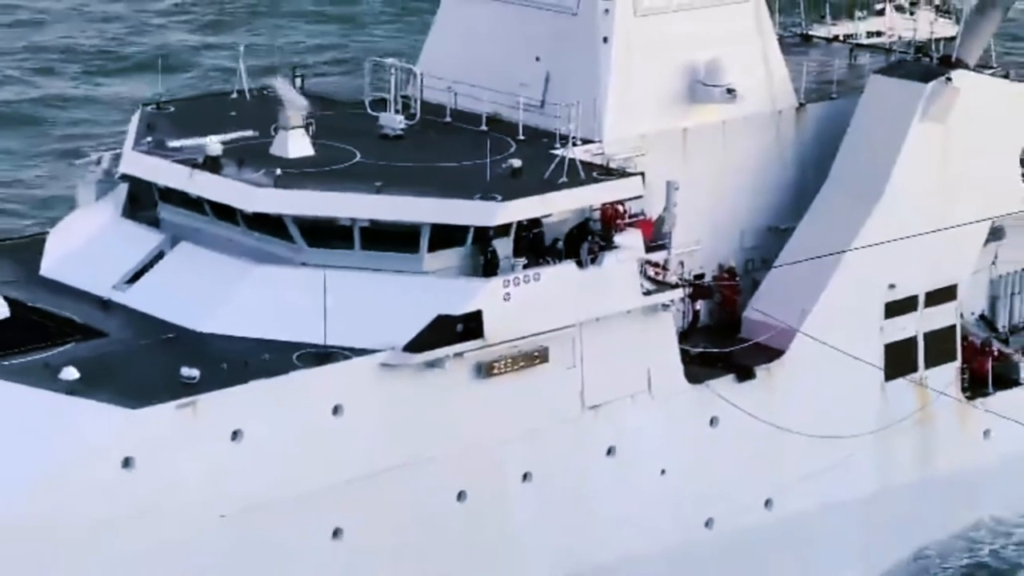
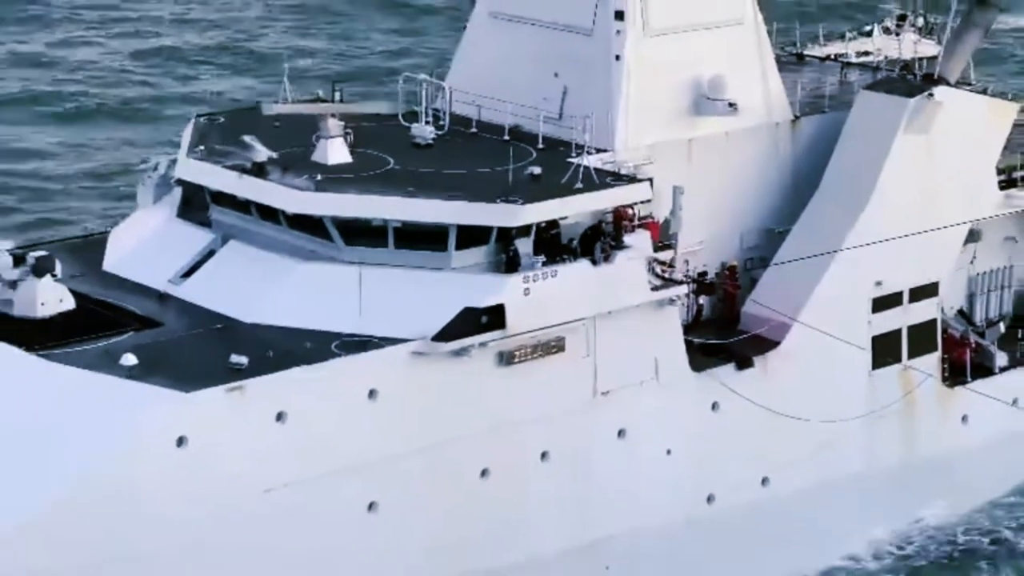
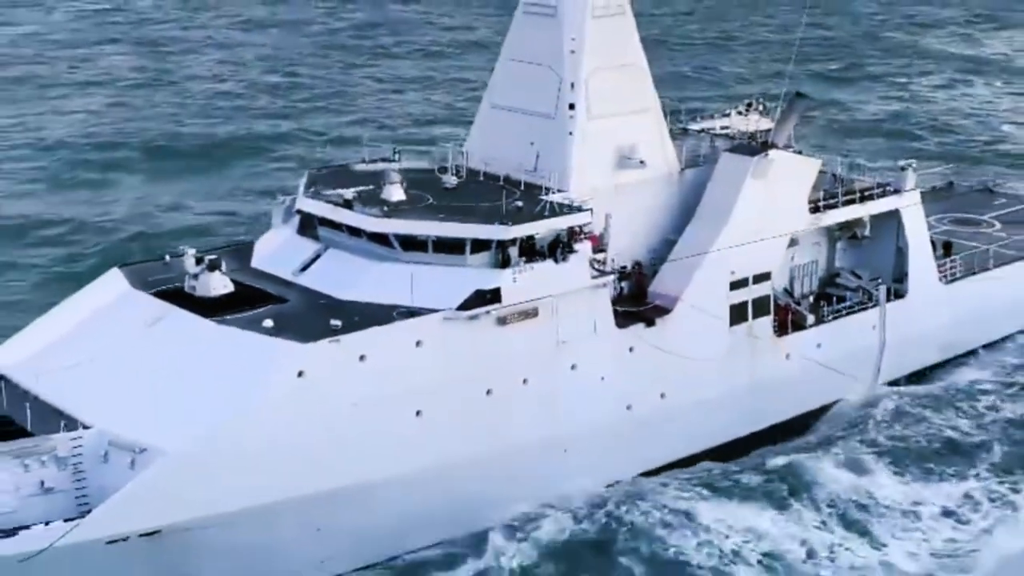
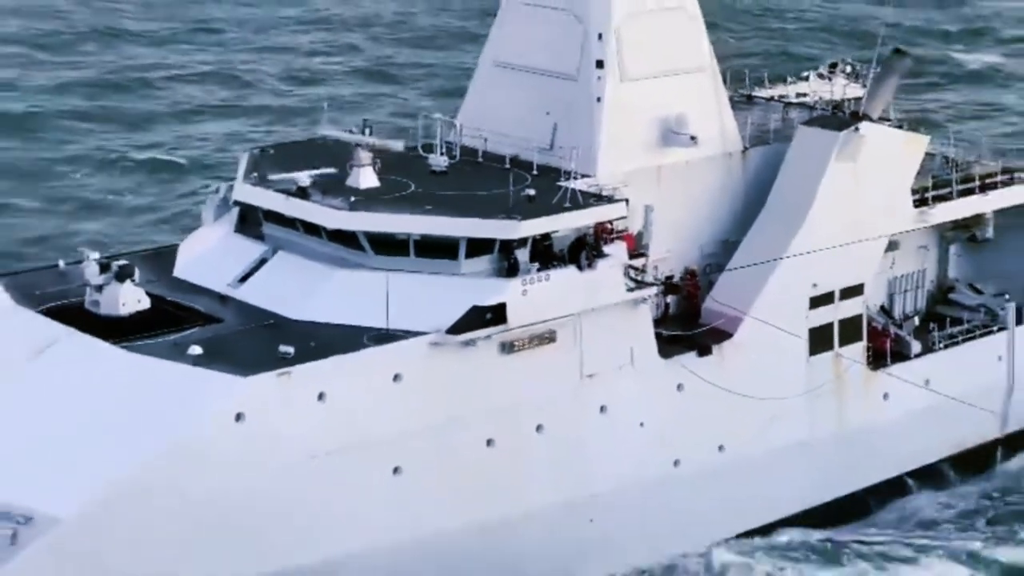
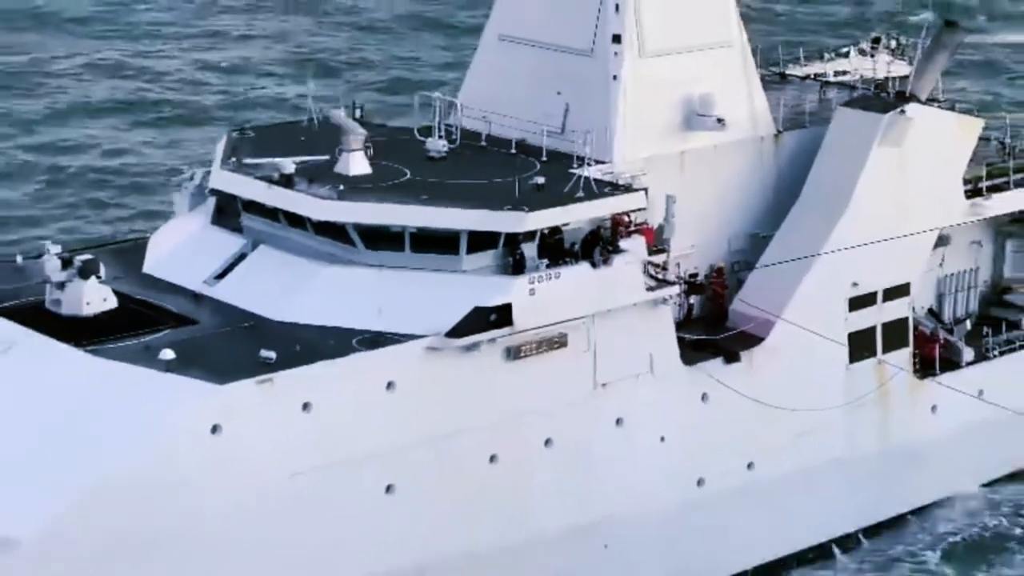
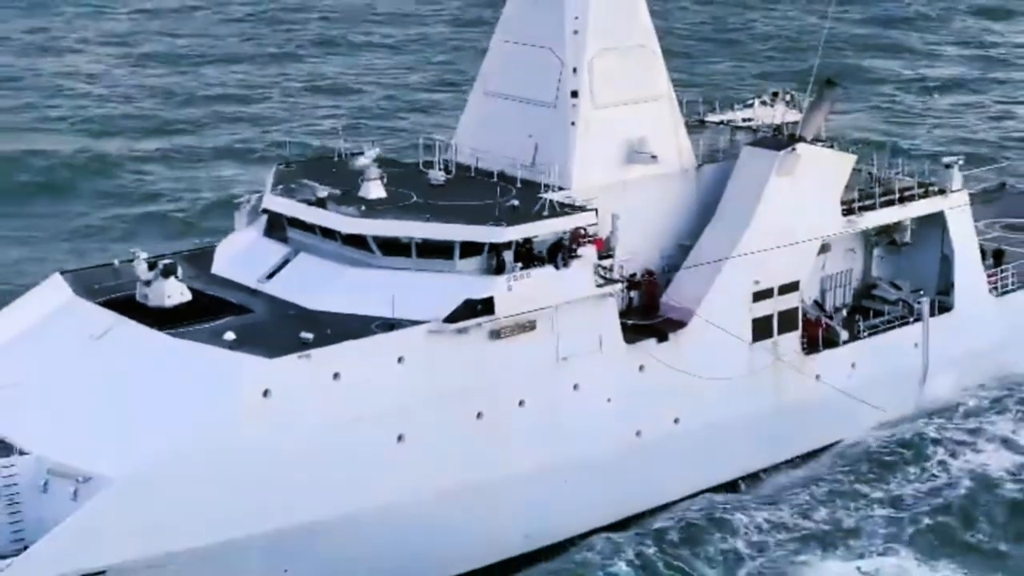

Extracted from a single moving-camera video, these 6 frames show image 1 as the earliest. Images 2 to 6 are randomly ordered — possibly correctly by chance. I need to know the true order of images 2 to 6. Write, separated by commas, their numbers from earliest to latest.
2, 5, 4, 6, 3
